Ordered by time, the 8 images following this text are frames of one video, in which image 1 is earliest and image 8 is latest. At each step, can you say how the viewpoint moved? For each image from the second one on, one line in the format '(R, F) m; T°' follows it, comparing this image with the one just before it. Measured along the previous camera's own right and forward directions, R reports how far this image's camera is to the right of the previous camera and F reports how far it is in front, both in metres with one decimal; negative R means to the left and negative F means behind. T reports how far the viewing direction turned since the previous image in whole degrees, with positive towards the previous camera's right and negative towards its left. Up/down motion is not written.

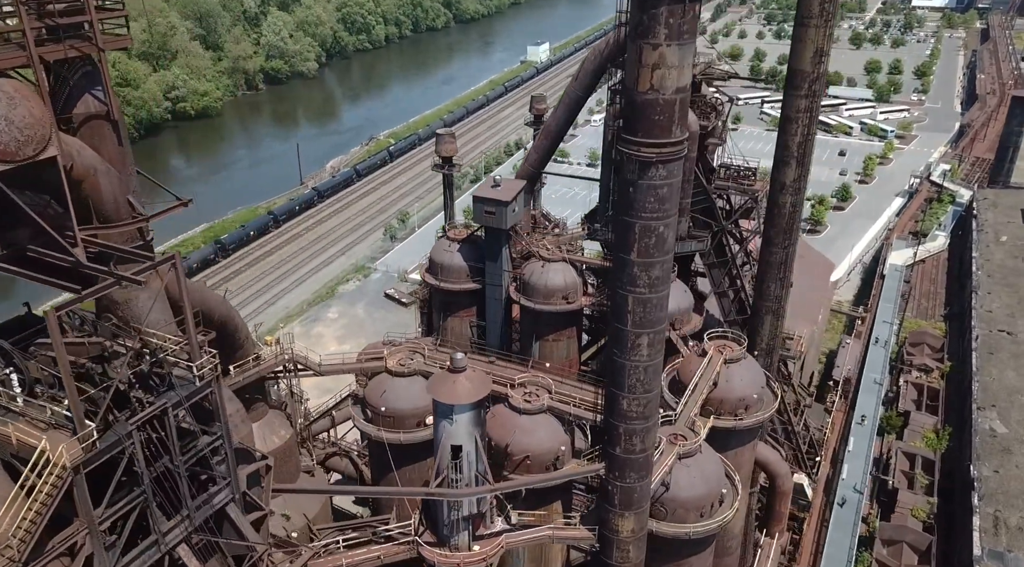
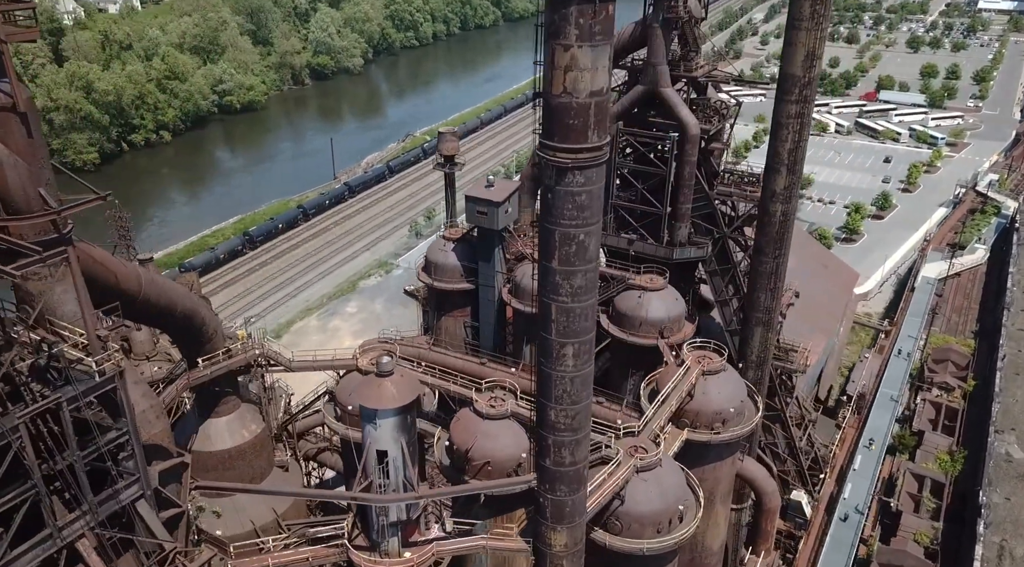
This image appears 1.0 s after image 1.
(+2.4, +0.5) m; -4°
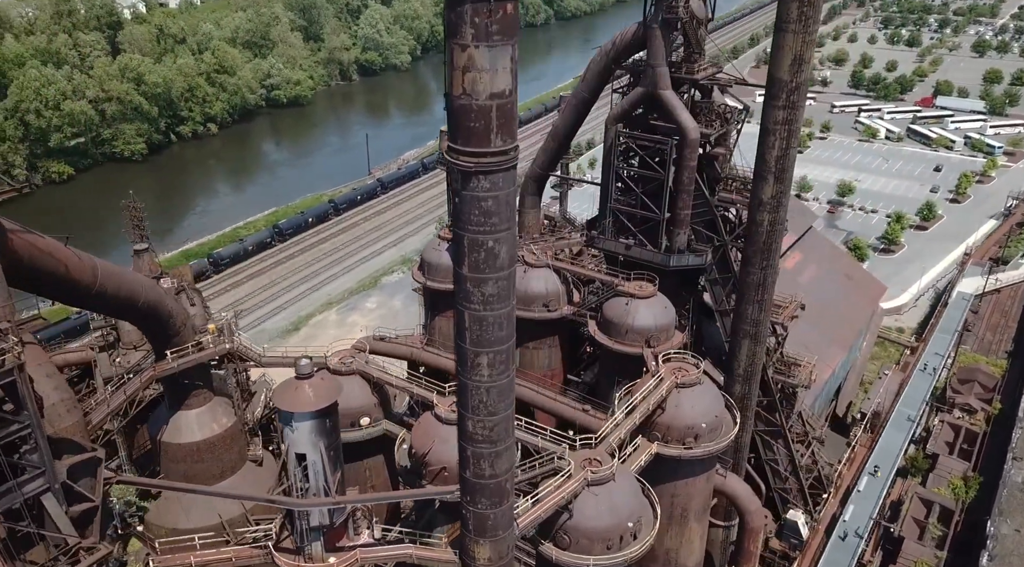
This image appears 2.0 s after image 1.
(+2.5, +0.6) m; -4°
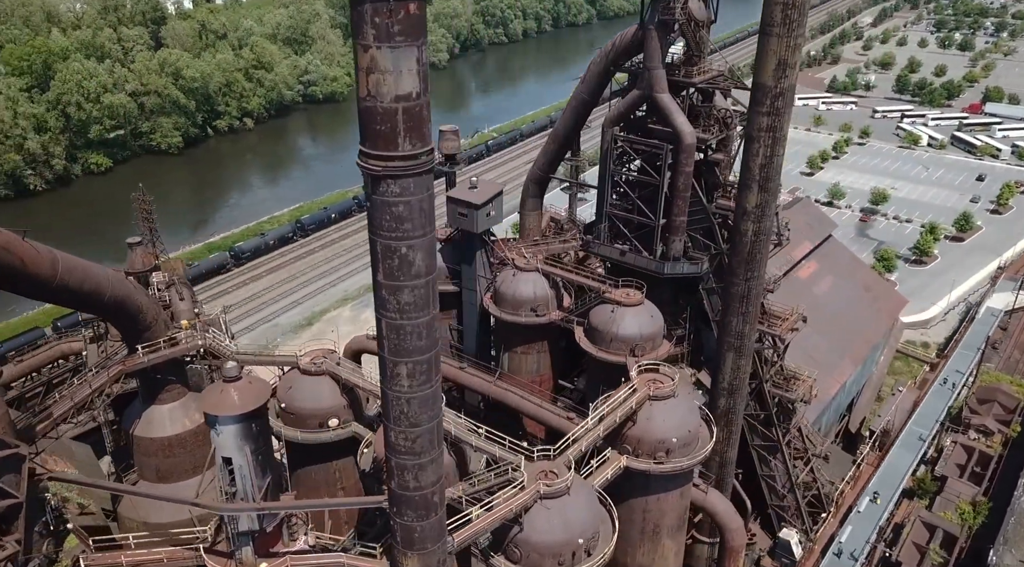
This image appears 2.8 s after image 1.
(+2.1, +0.5) m; -3°
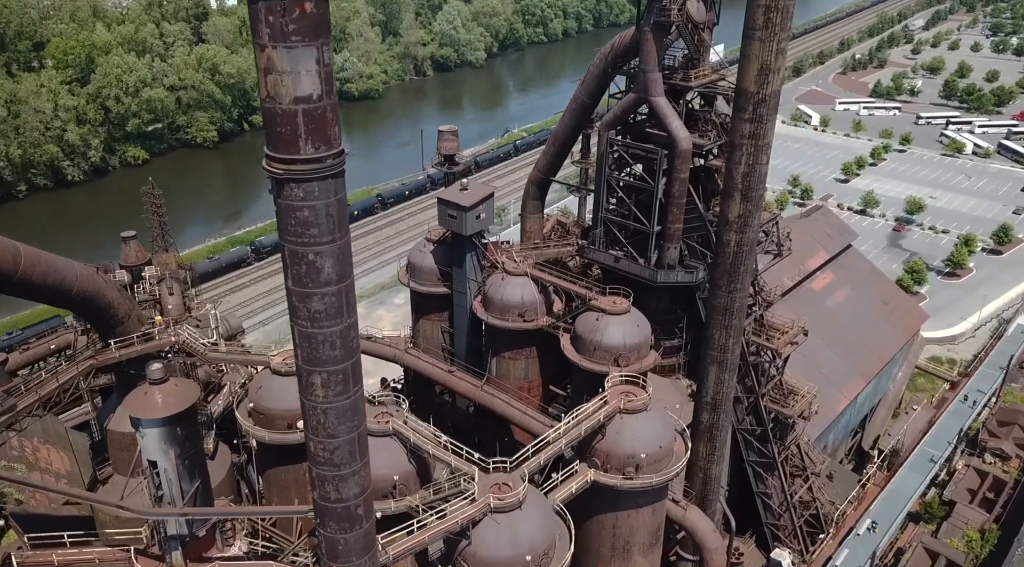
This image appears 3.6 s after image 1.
(+2.1, +0.6) m; -3°
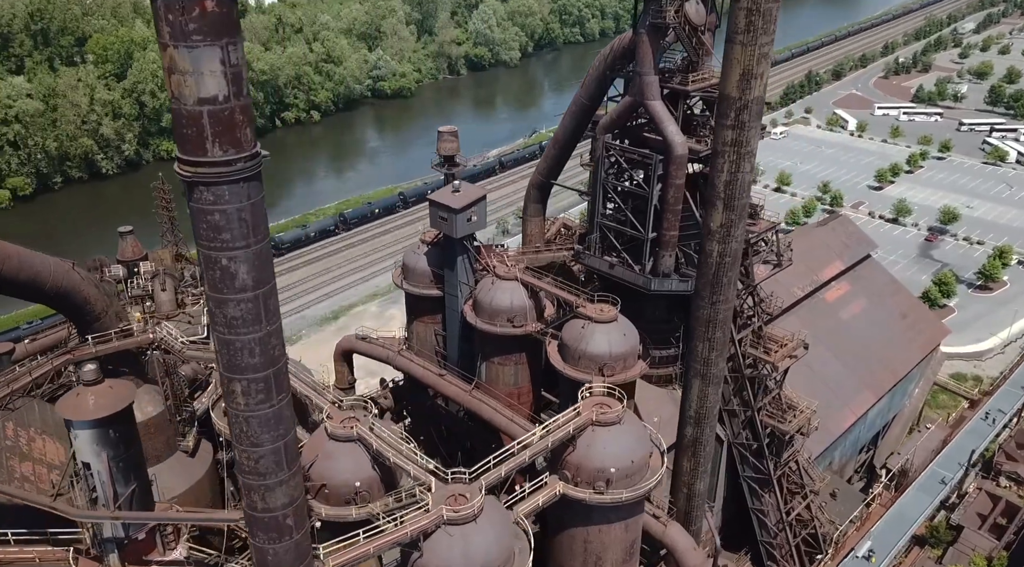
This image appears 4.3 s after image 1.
(+1.8, +0.6) m; -3°
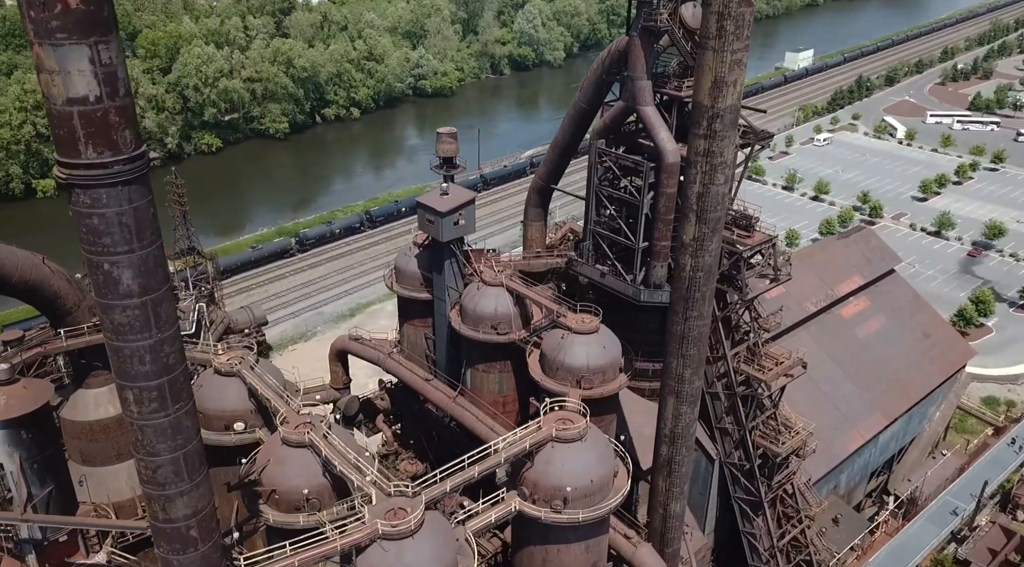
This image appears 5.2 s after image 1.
(+2.3, +0.8) m; -4°
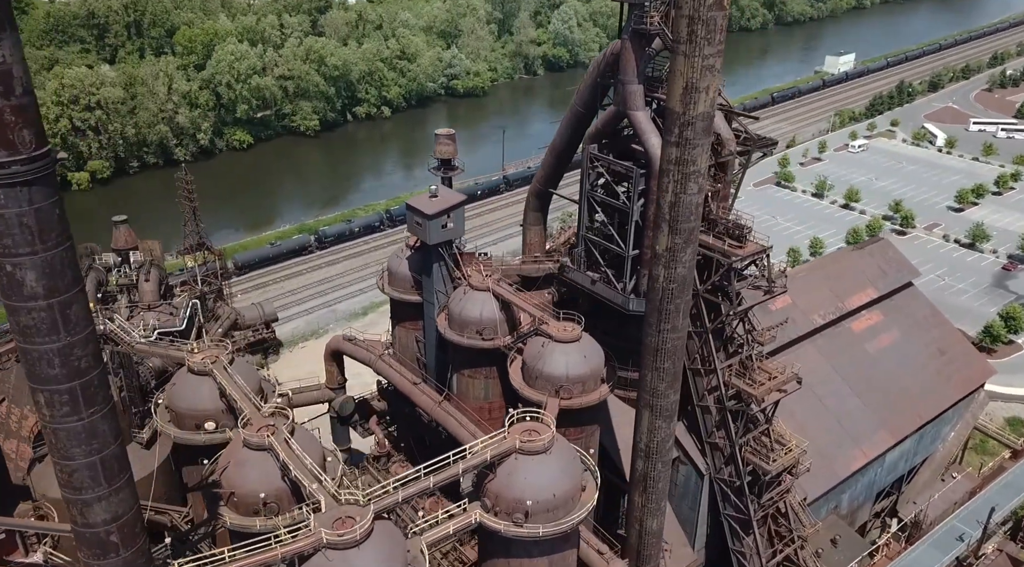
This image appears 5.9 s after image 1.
(+1.9, +0.6) m; -3°
